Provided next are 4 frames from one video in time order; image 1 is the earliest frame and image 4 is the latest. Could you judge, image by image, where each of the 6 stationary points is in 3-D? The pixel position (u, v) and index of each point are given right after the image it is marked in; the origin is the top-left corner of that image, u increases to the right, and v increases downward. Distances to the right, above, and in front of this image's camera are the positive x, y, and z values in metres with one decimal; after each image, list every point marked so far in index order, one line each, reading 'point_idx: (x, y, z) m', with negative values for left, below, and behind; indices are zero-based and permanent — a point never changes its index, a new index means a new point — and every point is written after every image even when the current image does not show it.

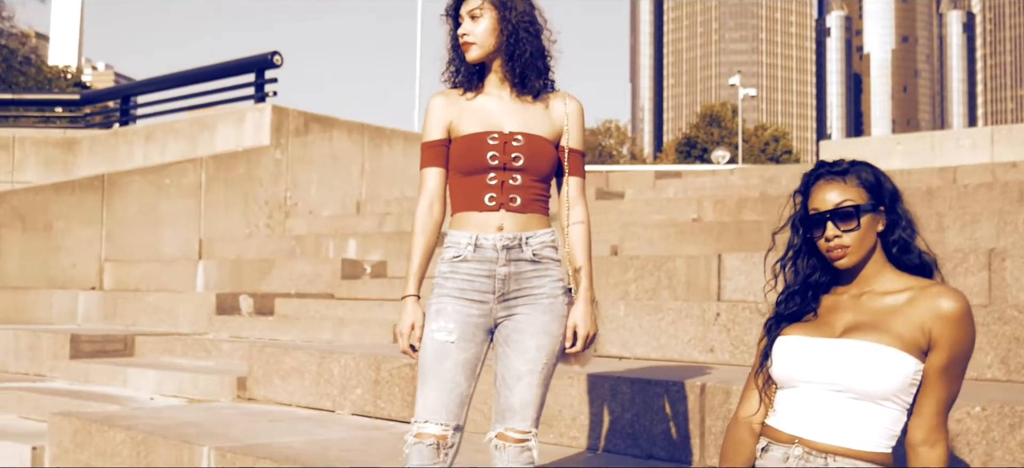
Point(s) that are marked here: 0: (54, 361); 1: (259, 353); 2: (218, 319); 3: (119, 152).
0: (-2.7, -0.7, +7.4) m
1: (-1.2, -0.6, +6.0) m
2: (-1.9, -0.6, +8.2) m
3: (-3.9, +0.8, +12.5) m
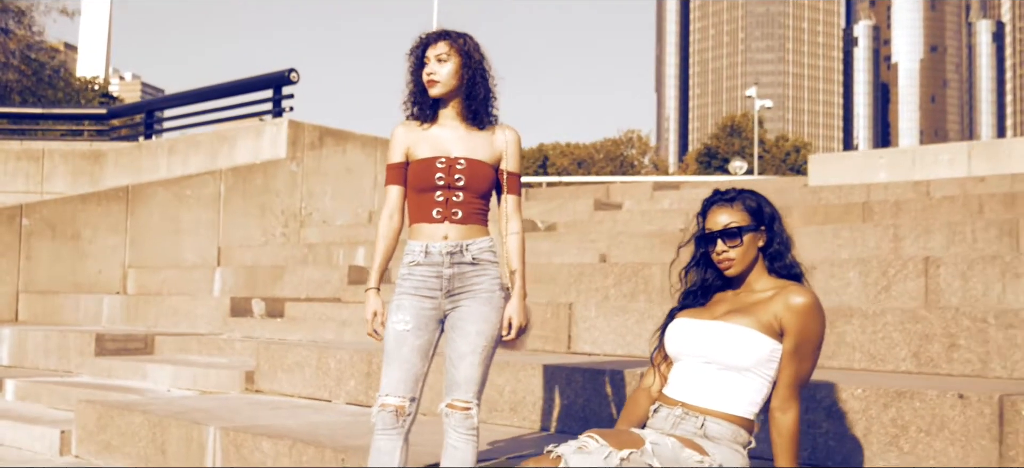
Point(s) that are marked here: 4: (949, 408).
0: (-2.8, -0.8, +8.0) m
1: (-1.3, -0.6, +6.6) m
2: (-2.0, -0.6, +8.9) m
3: (-3.9, +0.7, +13.1) m
4: (+1.3, -0.5, +3.6) m
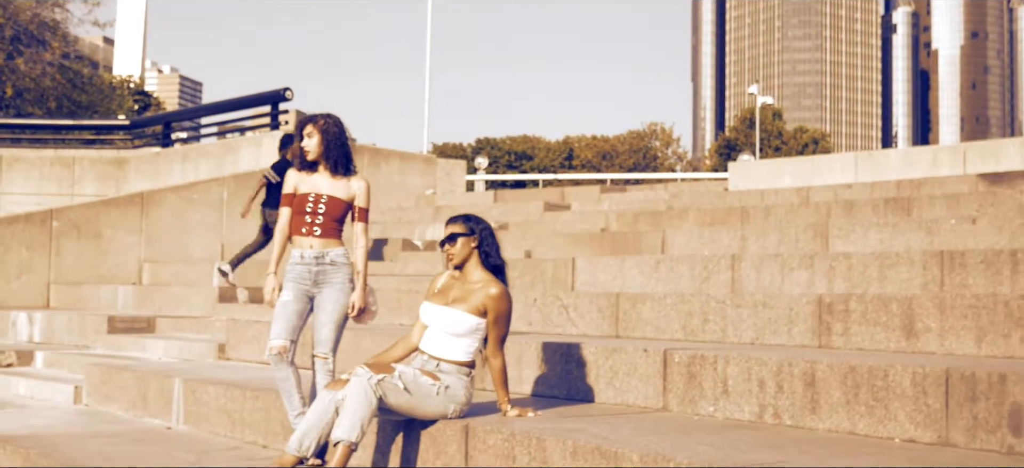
0: (-3.3, -0.8, +10.0) m
1: (-1.9, -0.6, +8.6) m
2: (-2.5, -0.6, +10.9) m
3: (-4.3, +0.7, +15.2) m
4: (+0.6, -0.5, +5.5) m
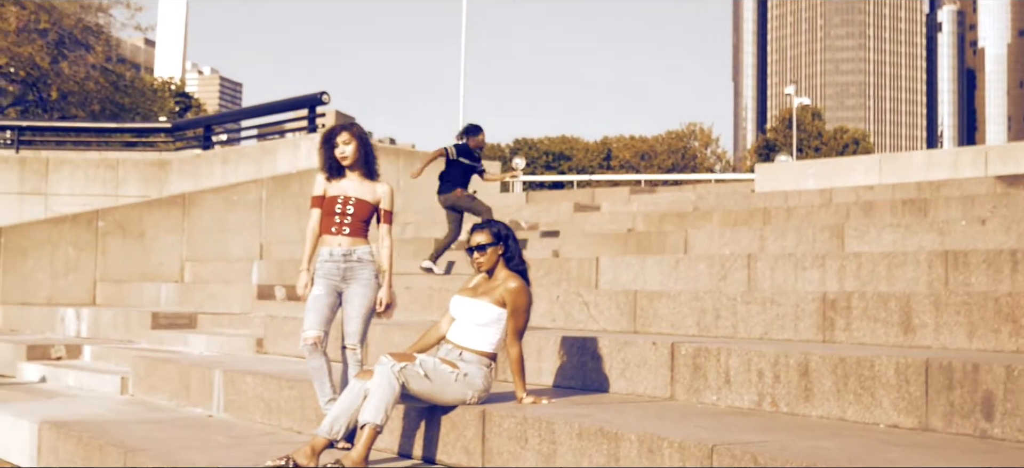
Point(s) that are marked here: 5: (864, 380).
0: (-3.1, -0.8, +10.5) m
1: (-1.7, -0.6, +9.0) m
2: (-2.3, -0.6, +11.3) m
3: (-3.9, +0.8, +15.7) m
4: (+0.6, -0.5, +5.9) m
5: (+1.3, -0.6, +4.8) m
